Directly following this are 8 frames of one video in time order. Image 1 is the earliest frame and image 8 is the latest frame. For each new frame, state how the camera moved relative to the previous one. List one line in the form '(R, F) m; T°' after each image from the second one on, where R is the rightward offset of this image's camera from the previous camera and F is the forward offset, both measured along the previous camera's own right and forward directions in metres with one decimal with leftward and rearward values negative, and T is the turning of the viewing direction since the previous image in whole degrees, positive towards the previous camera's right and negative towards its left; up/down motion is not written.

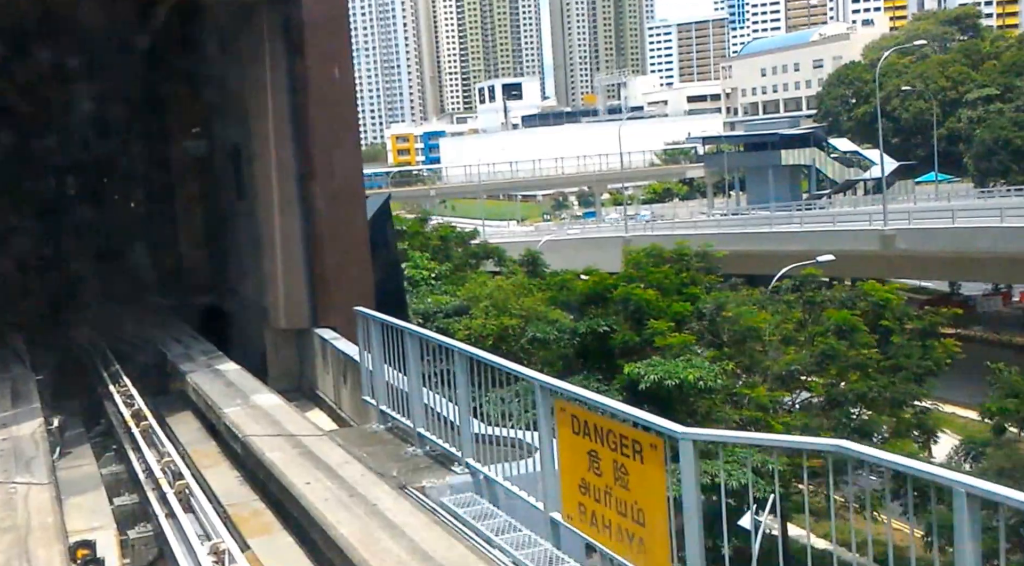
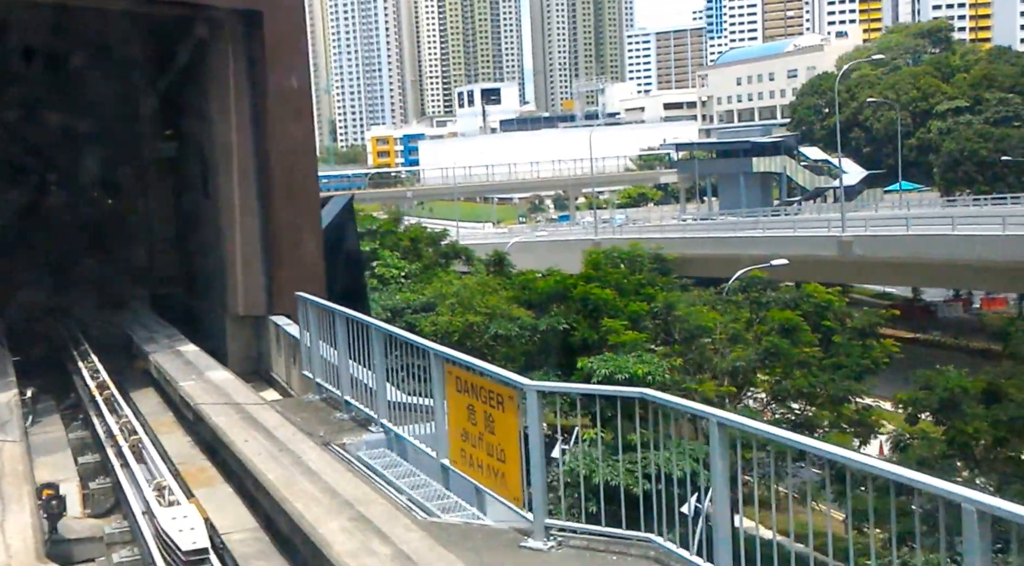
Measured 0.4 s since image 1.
(+0.5, -1.1) m; +1°
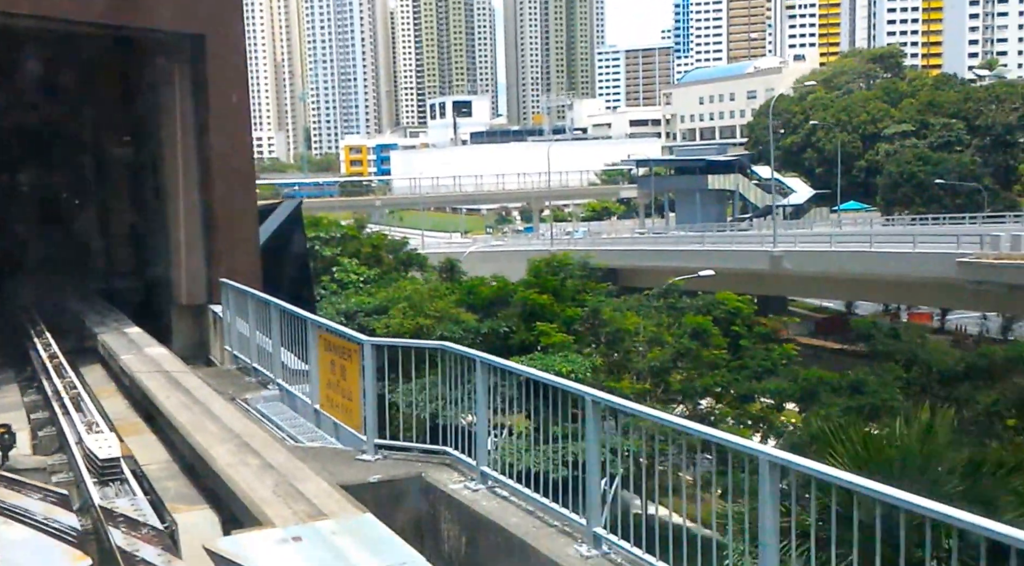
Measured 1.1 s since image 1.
(+1.0, -1.9) m; +2°
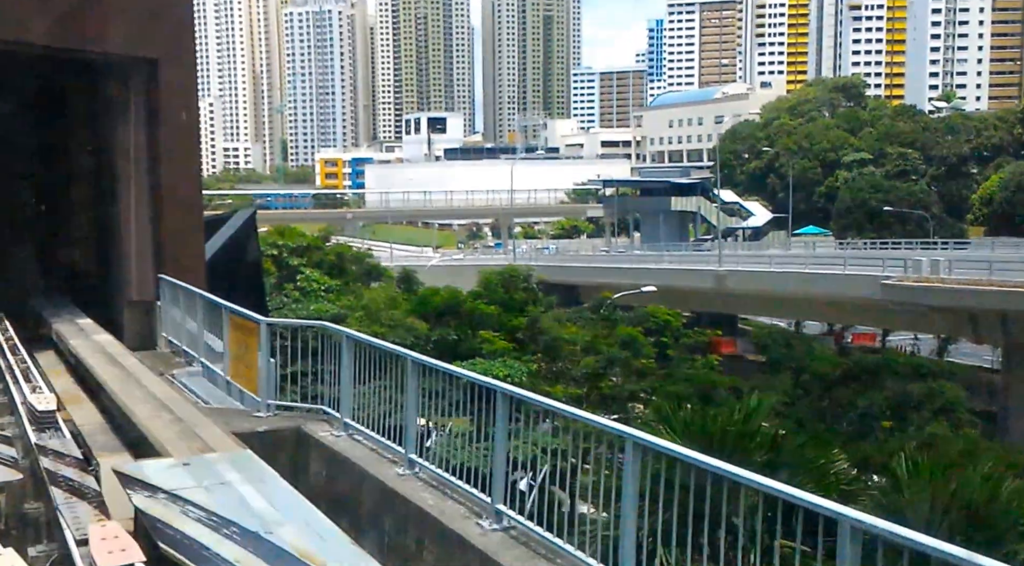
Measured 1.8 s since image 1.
(+0.9, -1.6) m; +1°
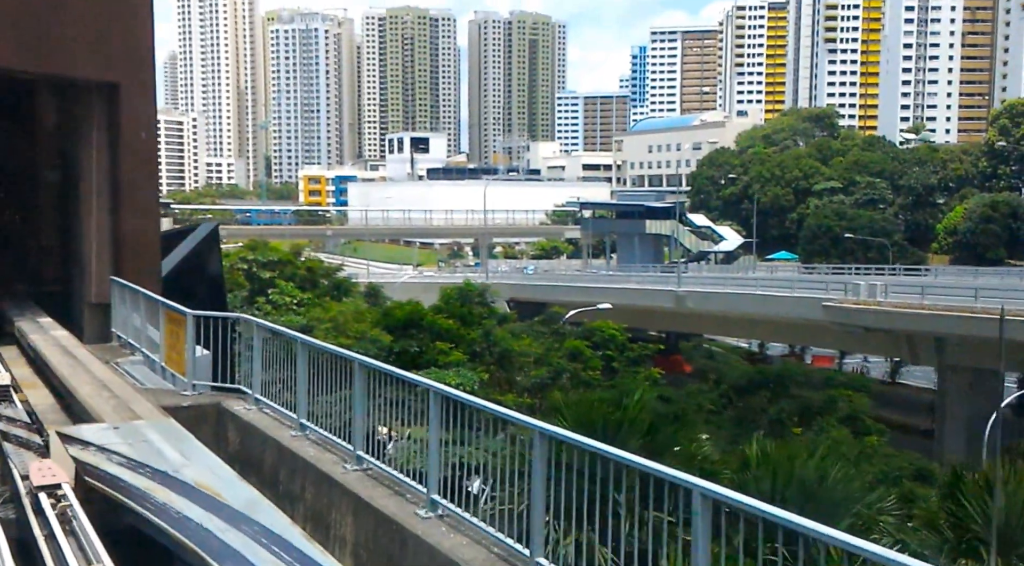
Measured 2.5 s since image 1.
(+0.8, -1.4) m; +1°
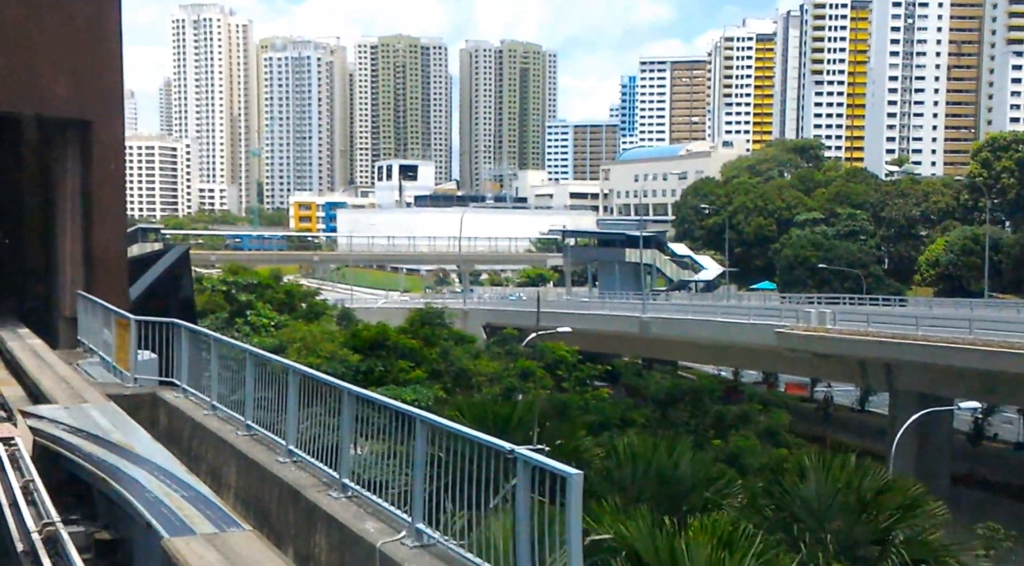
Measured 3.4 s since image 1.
(+0.8, -1.3) m; 0°
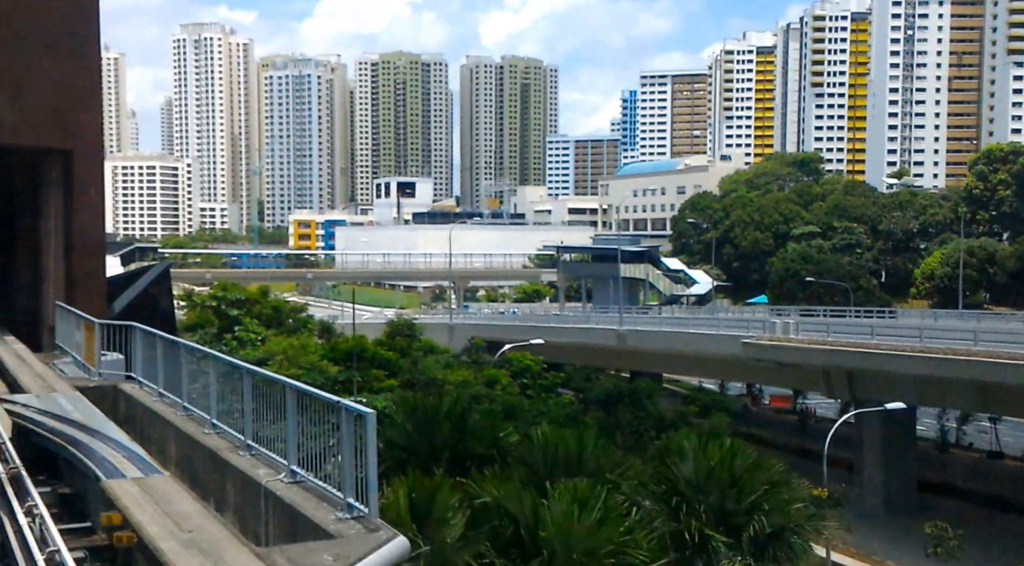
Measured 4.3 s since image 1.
(+0.9, -1.2) m; 0°
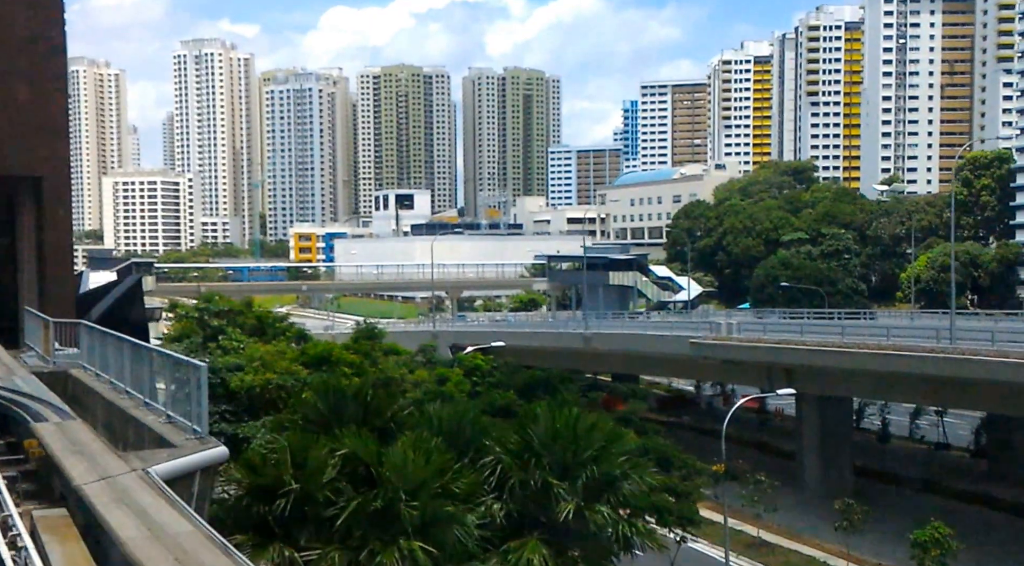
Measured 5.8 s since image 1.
(+1.5, -2.1) m; 0°
